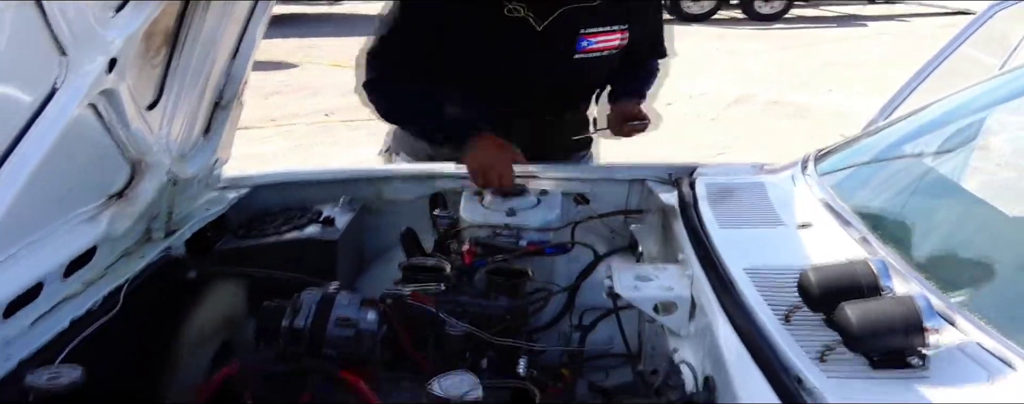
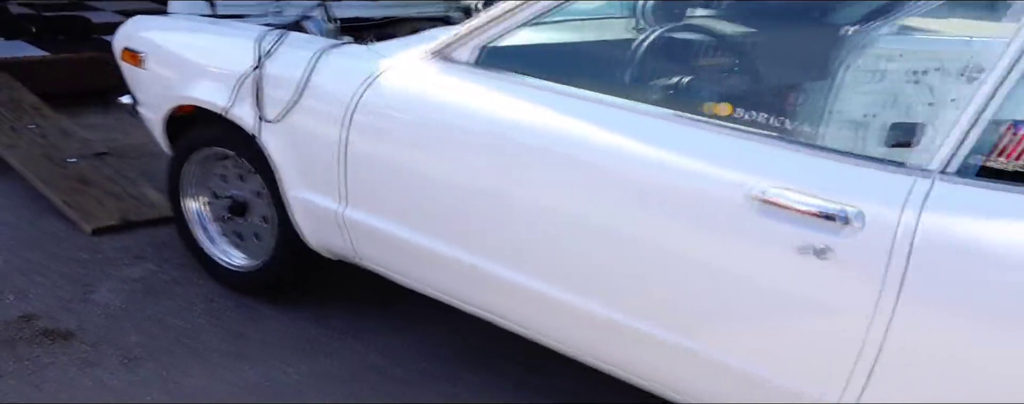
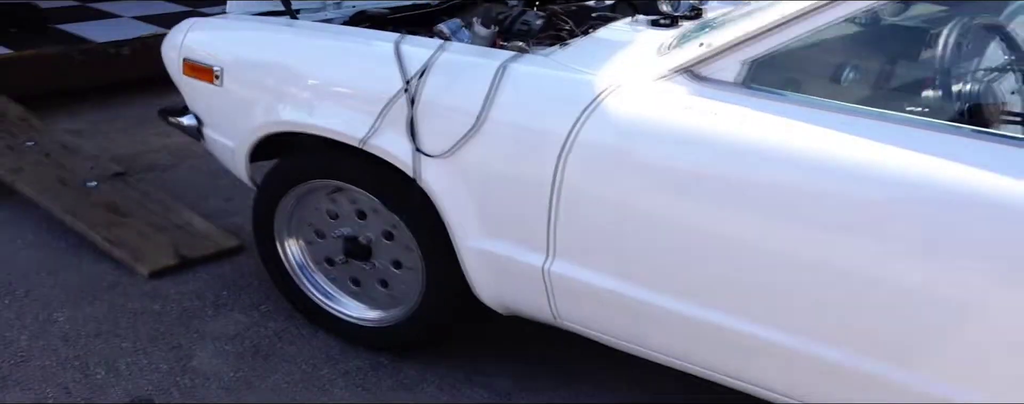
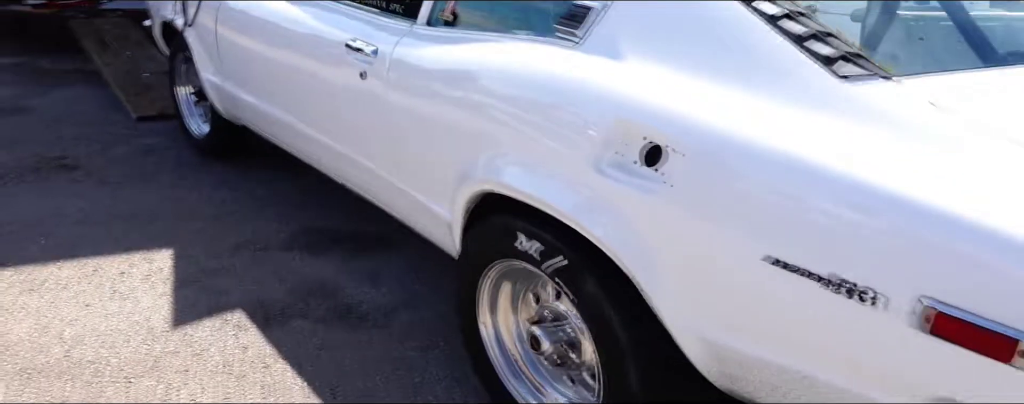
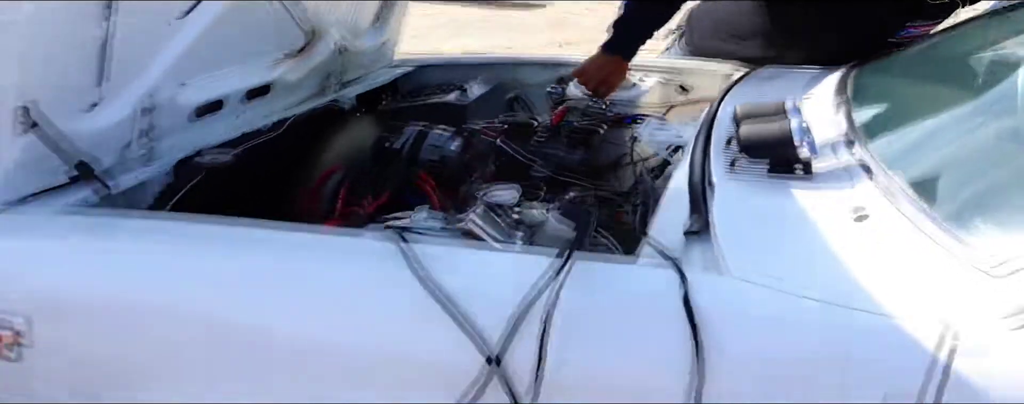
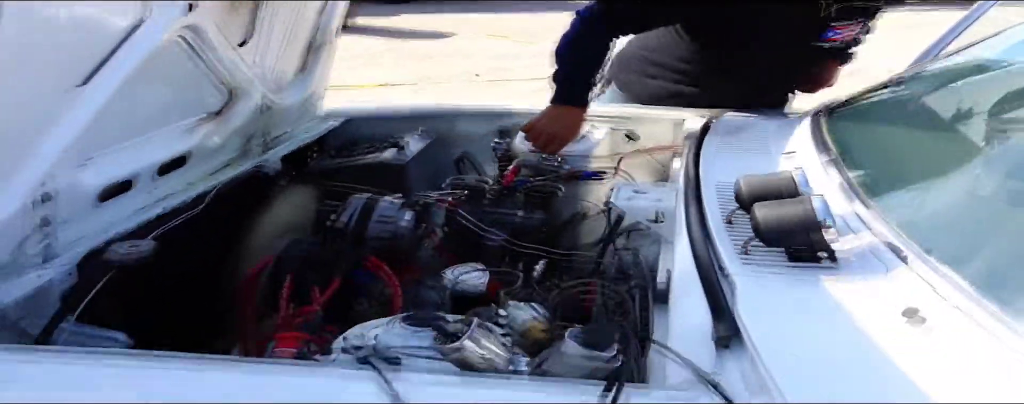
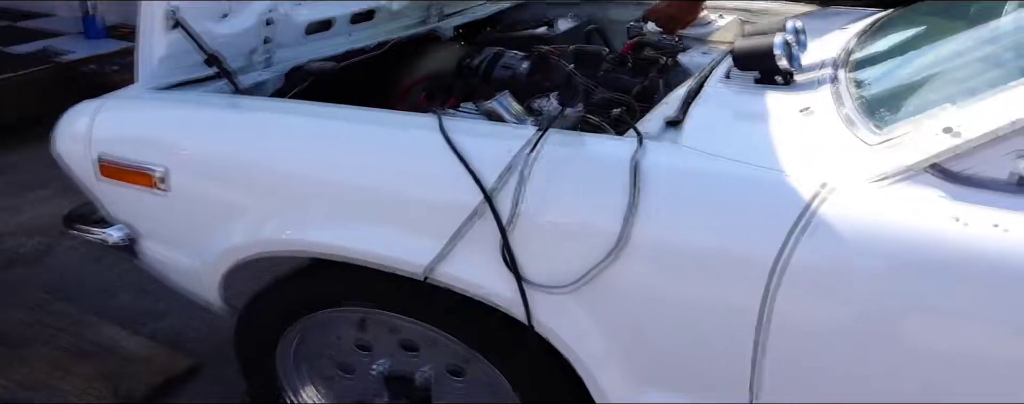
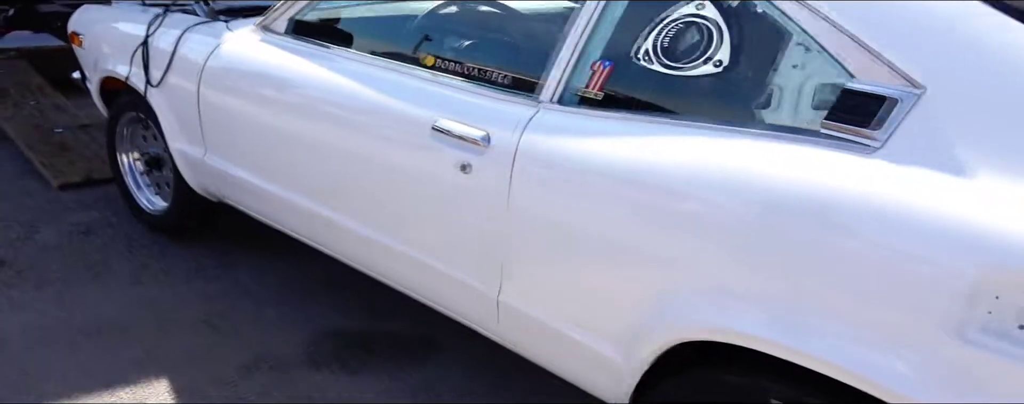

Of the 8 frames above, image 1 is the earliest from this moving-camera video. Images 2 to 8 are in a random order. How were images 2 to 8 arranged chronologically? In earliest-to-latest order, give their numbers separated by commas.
6, 5, 7, 3, 2, 8, 4
